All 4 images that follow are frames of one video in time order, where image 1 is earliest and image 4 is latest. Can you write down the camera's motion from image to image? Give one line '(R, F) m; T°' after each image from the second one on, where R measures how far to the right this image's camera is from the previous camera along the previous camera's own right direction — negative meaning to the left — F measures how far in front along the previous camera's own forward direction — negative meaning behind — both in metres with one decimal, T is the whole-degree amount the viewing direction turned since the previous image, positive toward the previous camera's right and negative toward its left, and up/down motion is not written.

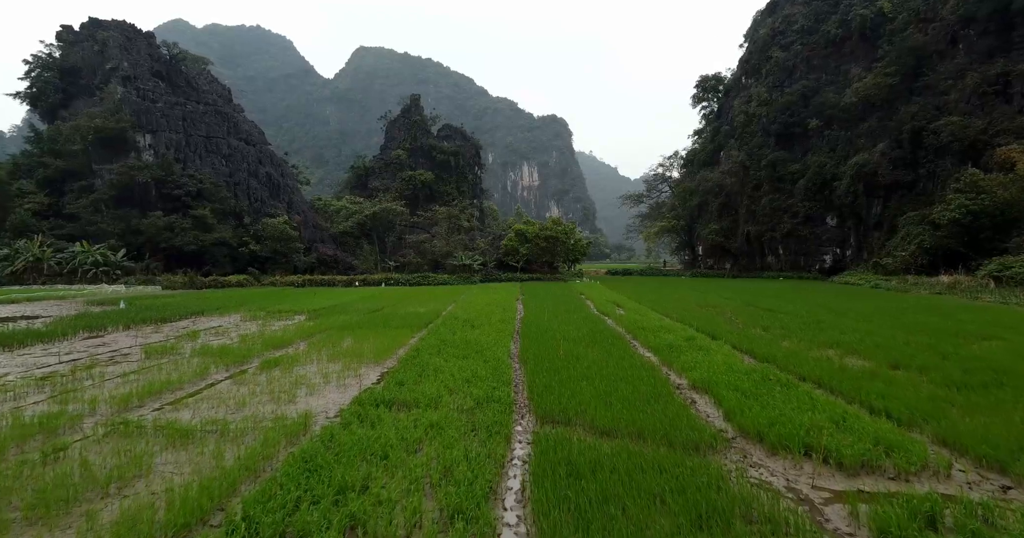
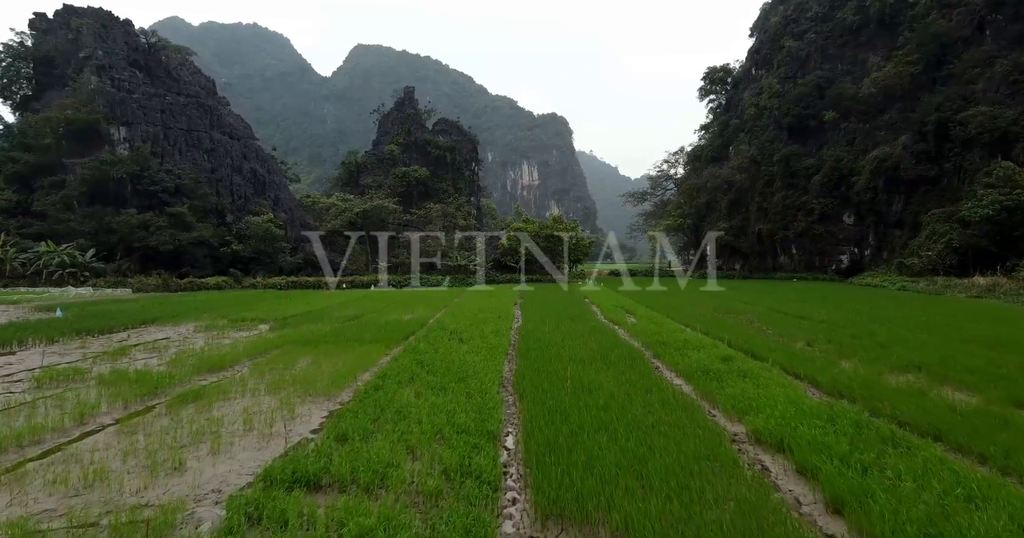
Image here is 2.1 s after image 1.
(+0.1, +1.5) m; 0°
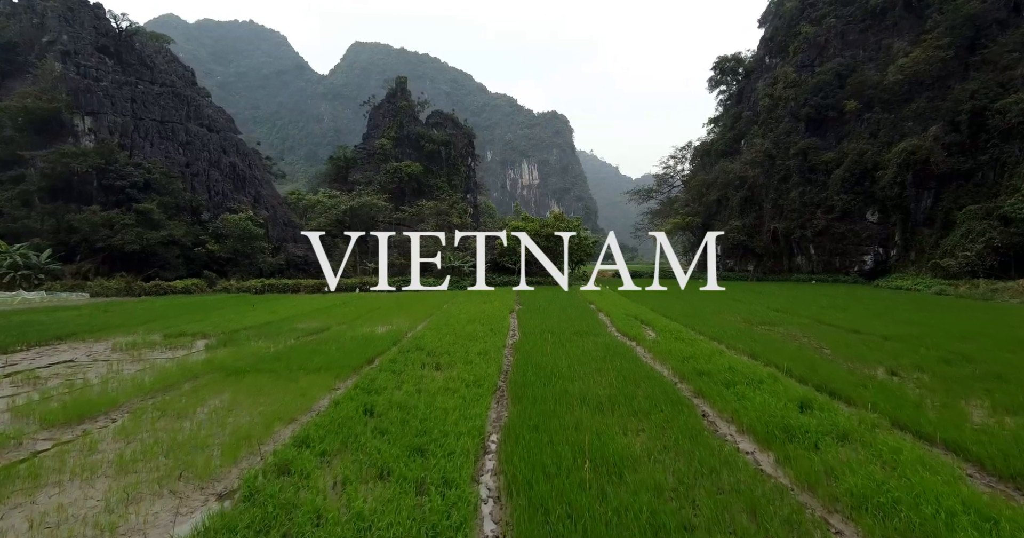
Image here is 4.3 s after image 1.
(+0.1, +1.8) m; 0°
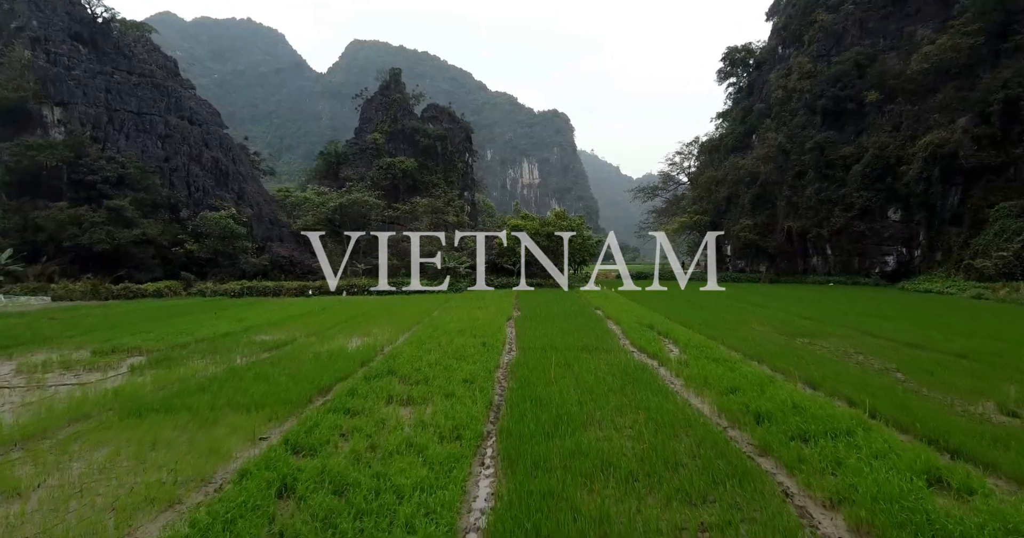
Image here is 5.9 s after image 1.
(+0.1, +1.4) m; 0°
